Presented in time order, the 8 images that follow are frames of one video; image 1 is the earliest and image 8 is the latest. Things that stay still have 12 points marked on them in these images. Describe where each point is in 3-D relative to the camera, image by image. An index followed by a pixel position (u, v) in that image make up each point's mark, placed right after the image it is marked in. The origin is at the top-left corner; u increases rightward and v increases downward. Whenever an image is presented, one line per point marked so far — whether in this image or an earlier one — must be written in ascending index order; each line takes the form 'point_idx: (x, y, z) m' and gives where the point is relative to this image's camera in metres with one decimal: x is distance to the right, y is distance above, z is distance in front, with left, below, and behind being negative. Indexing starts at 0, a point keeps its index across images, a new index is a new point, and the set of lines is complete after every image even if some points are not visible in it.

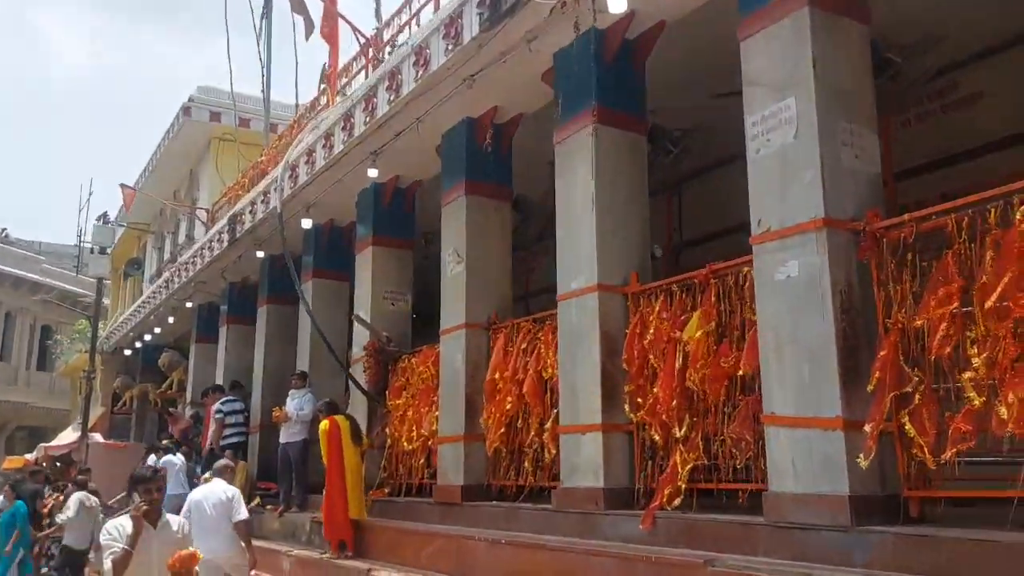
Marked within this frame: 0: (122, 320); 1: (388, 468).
0: (-8.5, -0.7, +18.1) m
1: (-1.2, -1.7, +8.0) m
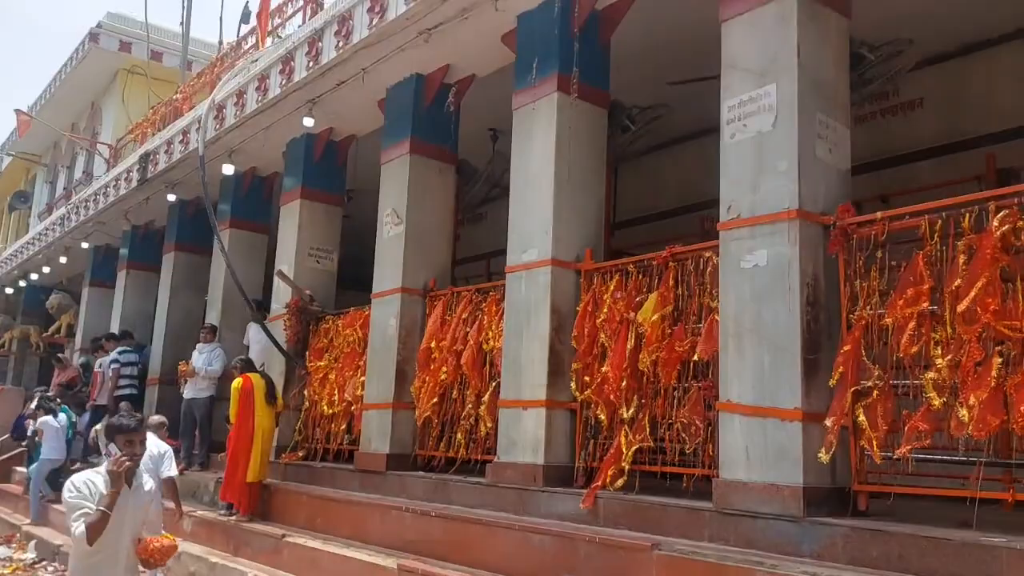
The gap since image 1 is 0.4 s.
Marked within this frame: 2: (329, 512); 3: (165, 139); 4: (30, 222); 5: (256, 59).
0: (-10.3, +0.7, +16.8) m
1: (-1.9, -1.3, +7.7) m
2: (-1.4, -1.7, +6.3) m
3: (-4.0, +1.7, +9.5) m
4: (-11.4, +1.6, +19.5) m
5: (-2.5, +2.2, +8.0) m
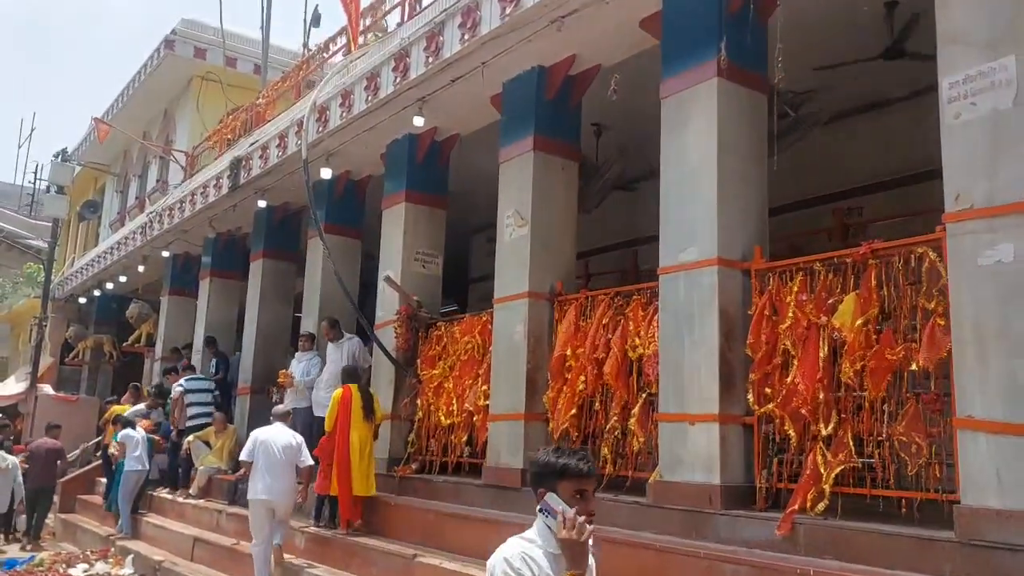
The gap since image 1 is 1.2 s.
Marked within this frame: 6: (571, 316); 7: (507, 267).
0: (-8.8, +0.5, +16.9) m
1: (-0.9, -1.4, +7.4) m
2: (-0.4, -1.7, +5.9) m
3: (-2.8, +1.6, +9.3) m
4: (-9.8, +1.4, +19.6) m
5: (-1.4, +2.1, +7.7) m
6: (+0.4, -0.2, +5.9) m
7: (0.0, +0.2, +6.4) m
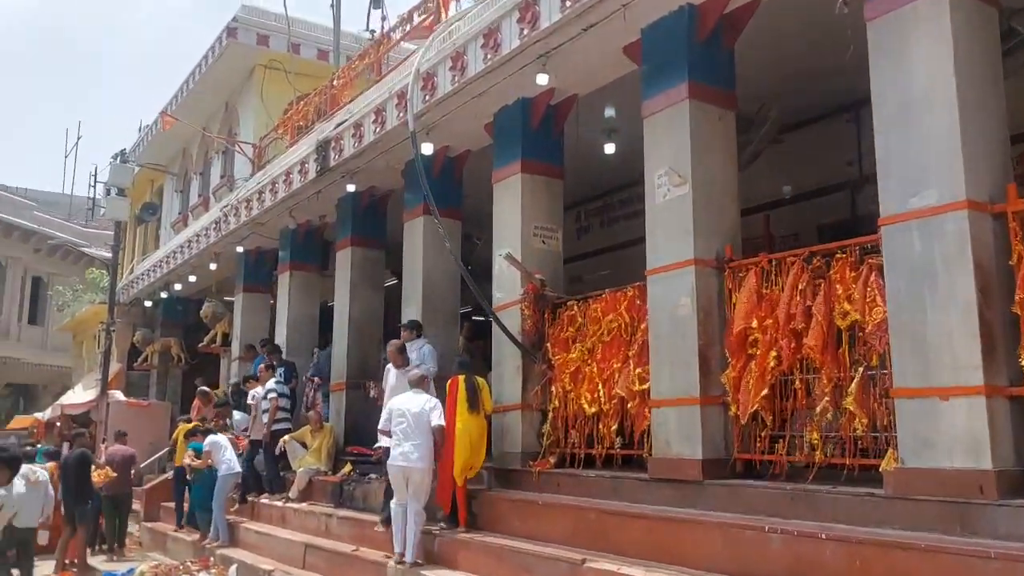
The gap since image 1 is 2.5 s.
0: (-7.3, +0.4, +16.5) m
1: (+0.3, -1.2, +6.7) m
2: (+0.8, -1.5, +5.2) m
3: (-1.7, +1.7, +8.7) m
4: (-8.2, +1.3, +19.3) m
5: (-0.4, +2.3, +7.0) m
6: (+1.5, 0.0, +5.1) m
7: (+1.0, +0.4, +5.7) m
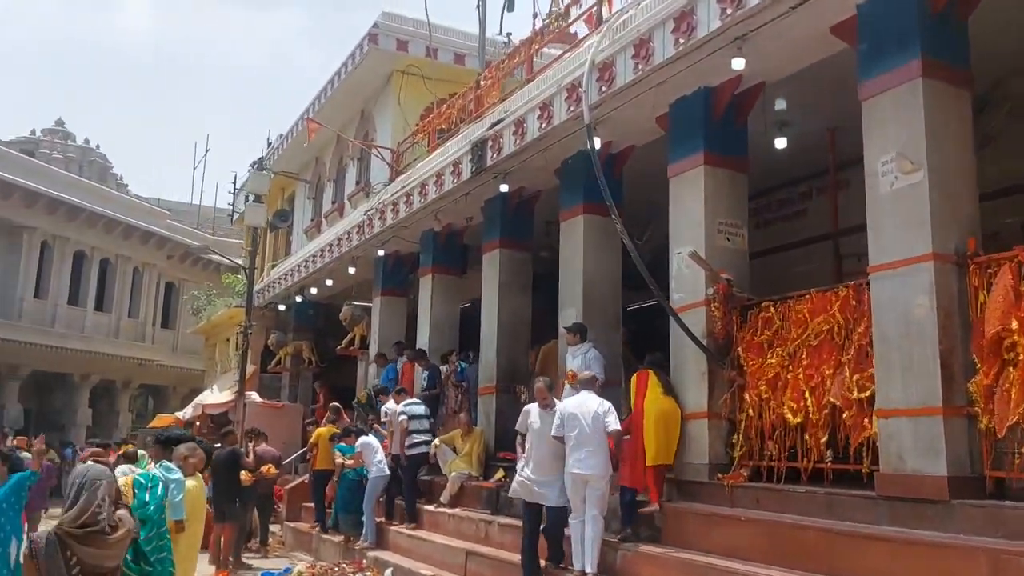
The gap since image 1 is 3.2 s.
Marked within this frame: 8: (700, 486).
0: (-4.7, +0.3, +16.8) m
1: (+1.7, -1.2, +6.2) m
2: (+2.0, -1.5, +4.7) m
3: (0.0, +1.7, +8.5) m
4: (-5.2, +1.2, +19.8) m
5: (+1.1, +2.3, +6.7) m
6: (+2.7, 0.0, +4.6) m
7: (+2.3, +0.4, +5.2) m
8: (+1.4, -1.5, +6.3) m
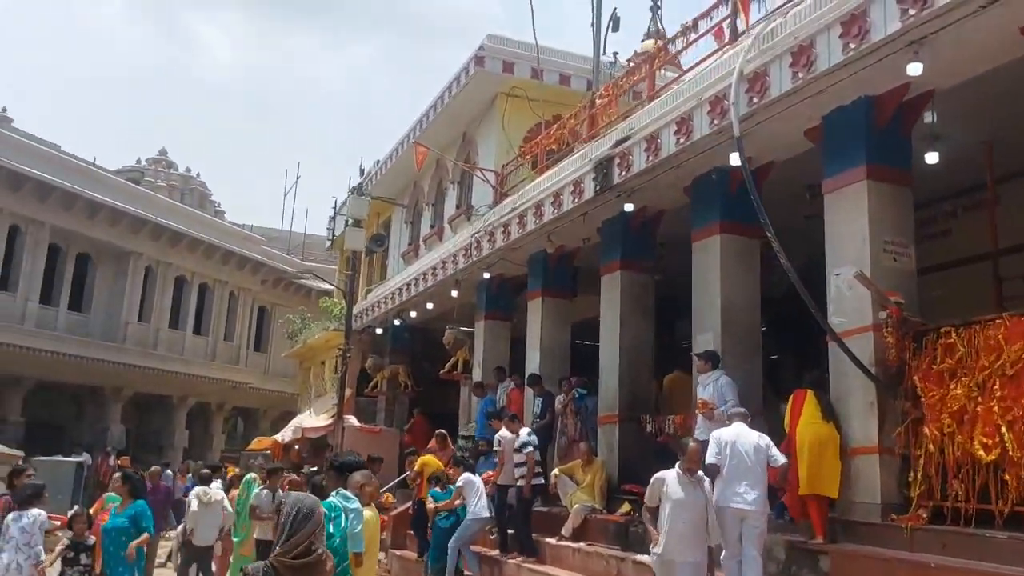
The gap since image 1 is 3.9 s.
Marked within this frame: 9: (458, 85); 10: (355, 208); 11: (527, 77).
0: (-2.7, -0.2, +16.9) m
1: (+2.8, -1.3, +5.7) m
2: (+2.9, -1.6, +4.1) m
3: (+1.2, +1.5, +8.2) m
4: (-3.0, +0.6, +19.8) m
5: (+2.2, +2.1, +6.3) m
6: (+3.6, -0.1, +4.0) m
7: (+3.3, +0.3, +4.6) m
8: (+2.5, -1.7, +5.8) m
9: (-0.9, +3.4, +14.0) m
10: (-3.3, +1.7, +17.7) m
11: (+0.2, +3.5, +13.6) m
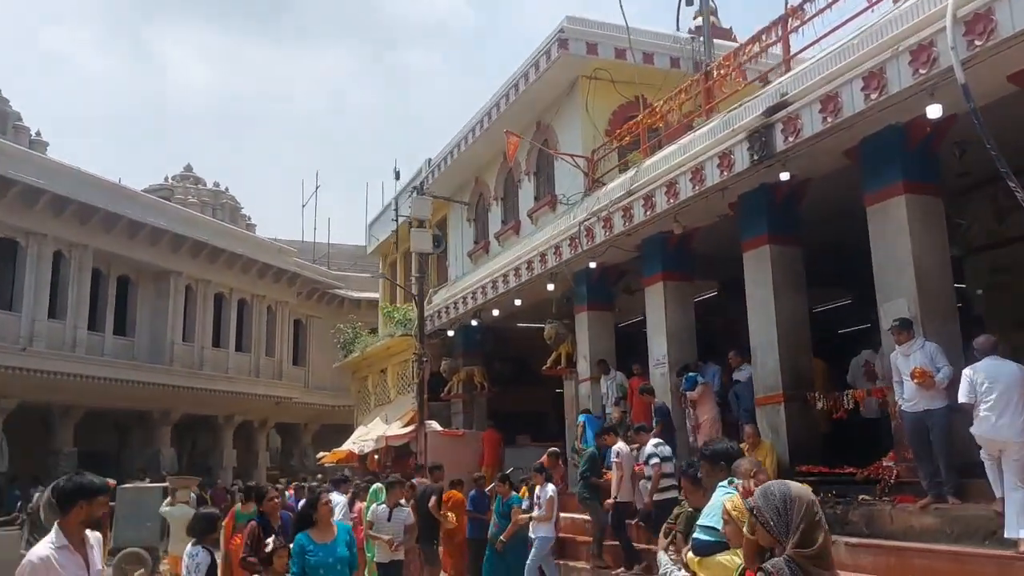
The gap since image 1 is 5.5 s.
0: (-1.1, -0.2, +16.4) m
1: (+4.5, -1.0, +5.3) m
2: (+4.7, -1.2, +3.8) m
3: (+2.7, +1.8, +7.8) m
4: (-1.5, +0.6, +19.4) m
5: (+3.7, +2.5, +5.9) m
6: (+5.3, +0.4, +3.6) m
7: (+4.9, +0.7, +4.2) m
8: (+4.2, -1.3, +5.4) m
9: (+0.4, +3.5, +13.6) m
10: (-1.9, +1.6, +17.3) m
11: (+1.5, +3.7, +13.2) m
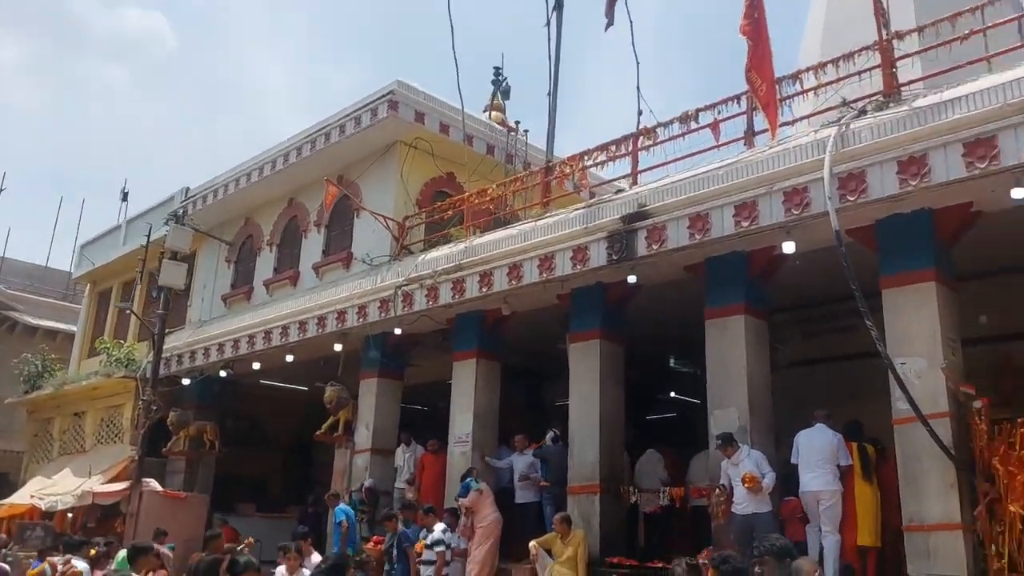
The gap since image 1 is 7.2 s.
0: (-5.4, -1.0, +14.8) m
1: (+3.8, -2.1, +6.4) m
2: (+4.4, -2.3, +5.0) m
3: (+1.6, +0.8, +8.4) m
4: (-6.8, -0.3, +17.5) m
5: (+3.3, +1.4, +7.1) m
6: (+5.3, -0.8, +5.3) m
7: (+4.8, -0.5, +5.8) m
8: (+3.4, -2.4, +6.4) m
9: (-2.5, +2.6, +13.2) m
10: (-6.2, +0.9, +15.5) m
11: (-1.3, +2.5, +13.2) m
